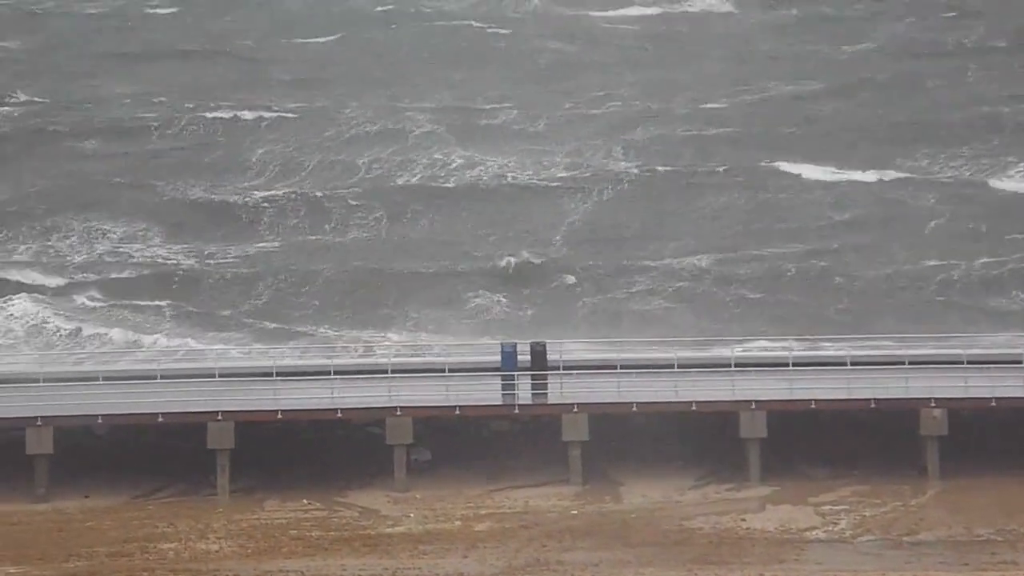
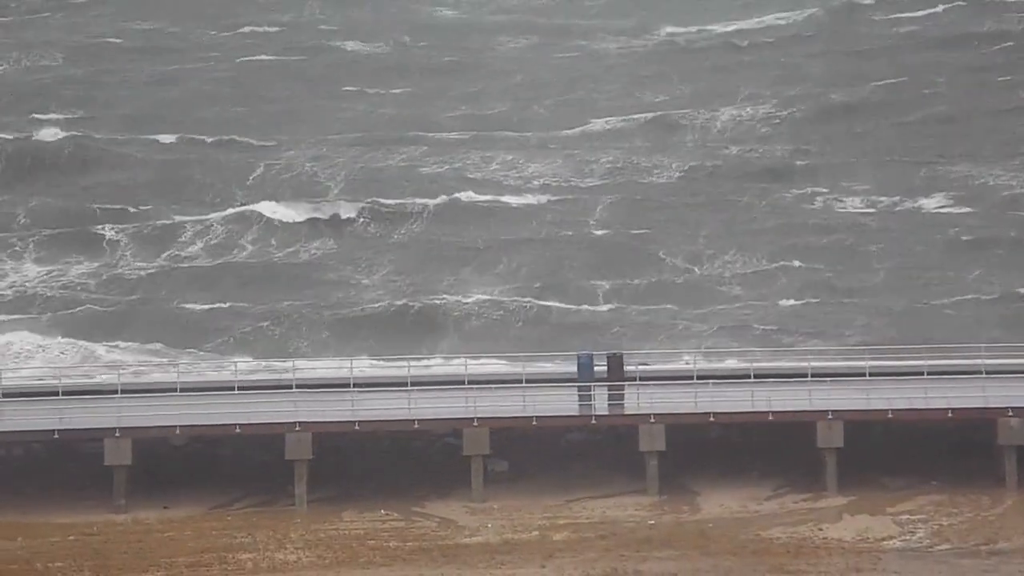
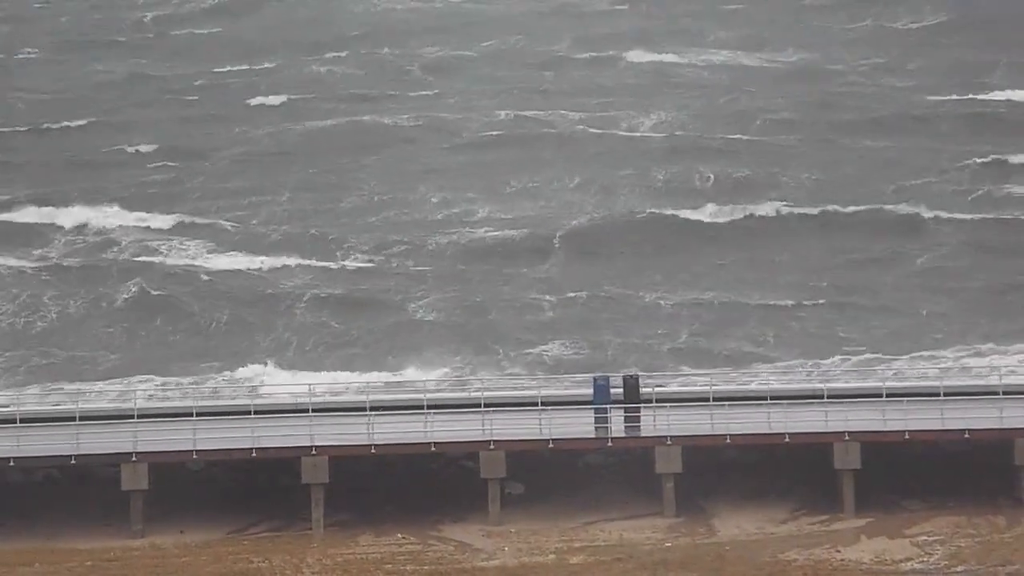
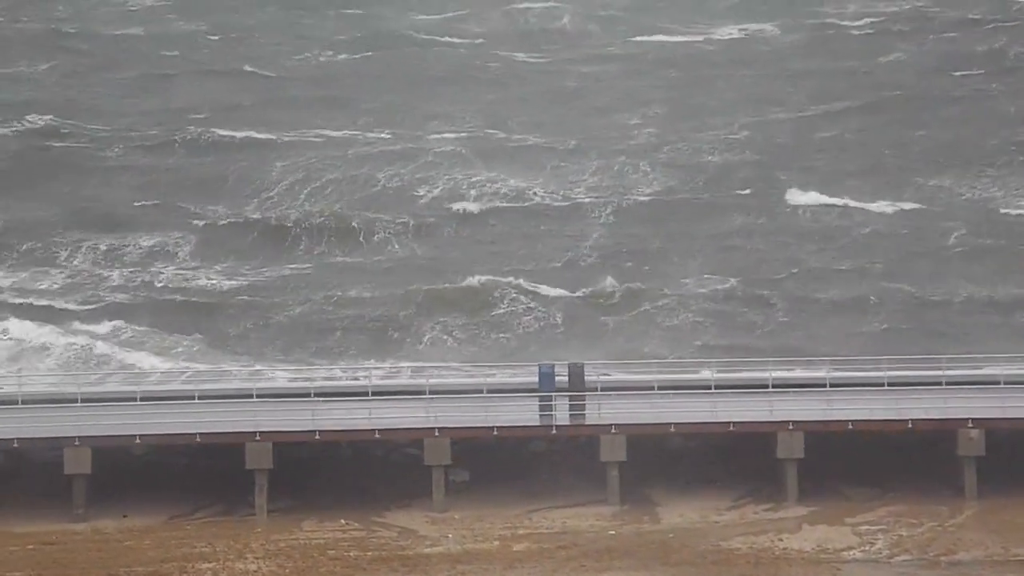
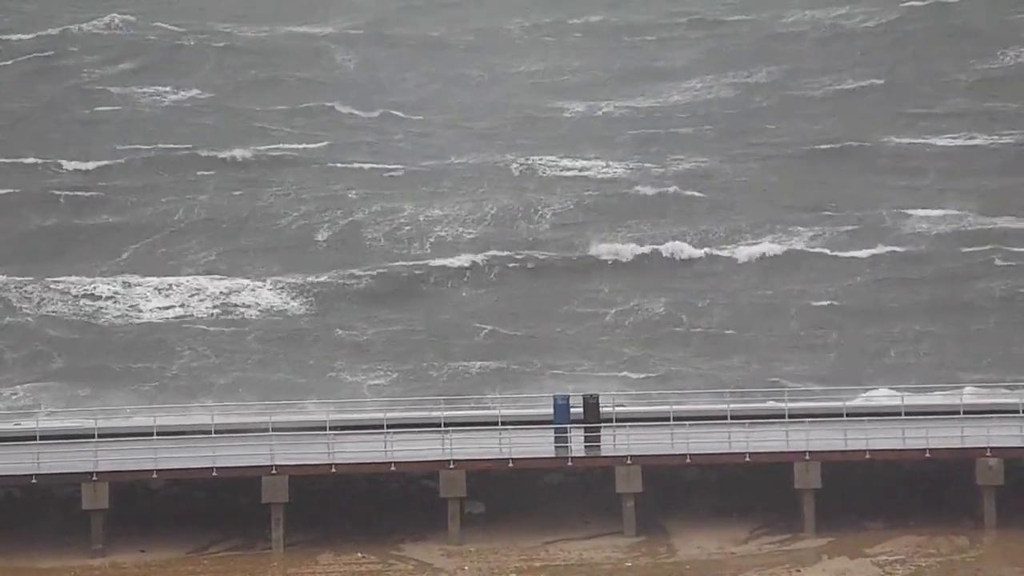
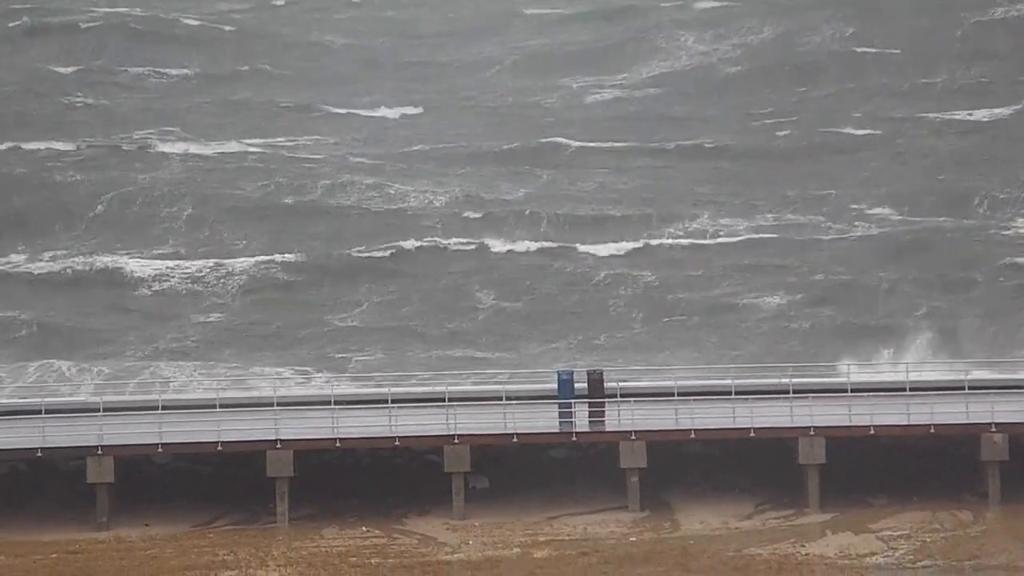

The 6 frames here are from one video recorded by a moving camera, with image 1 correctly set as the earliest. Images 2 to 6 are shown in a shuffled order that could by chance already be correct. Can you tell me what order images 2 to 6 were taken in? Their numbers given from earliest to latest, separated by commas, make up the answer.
4, 2, 3, 5, 6
